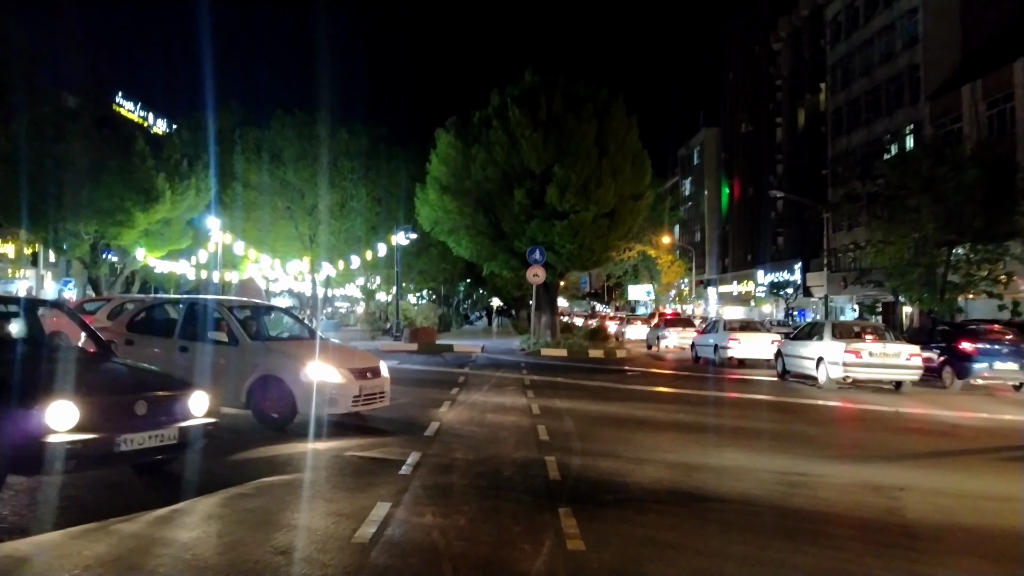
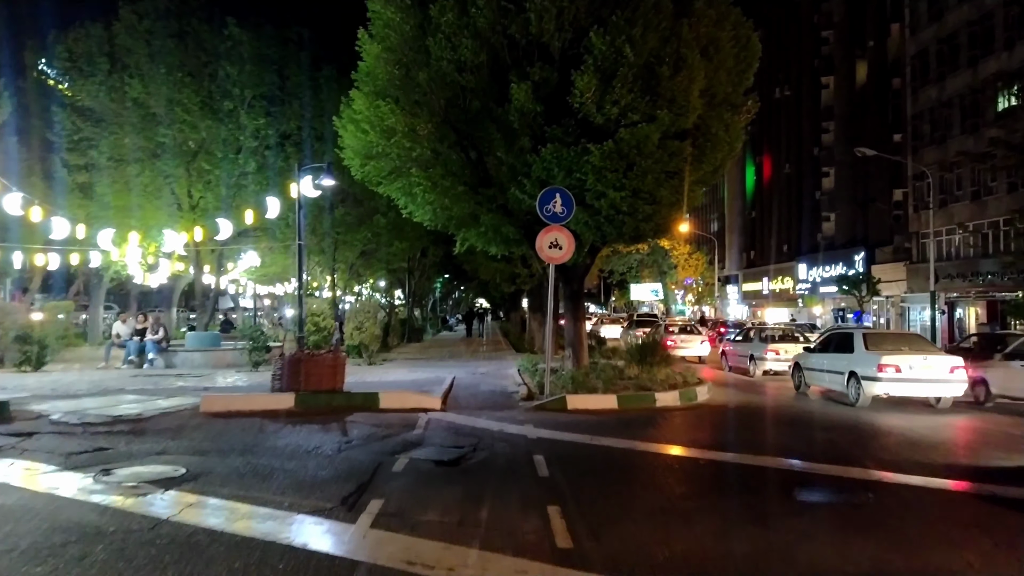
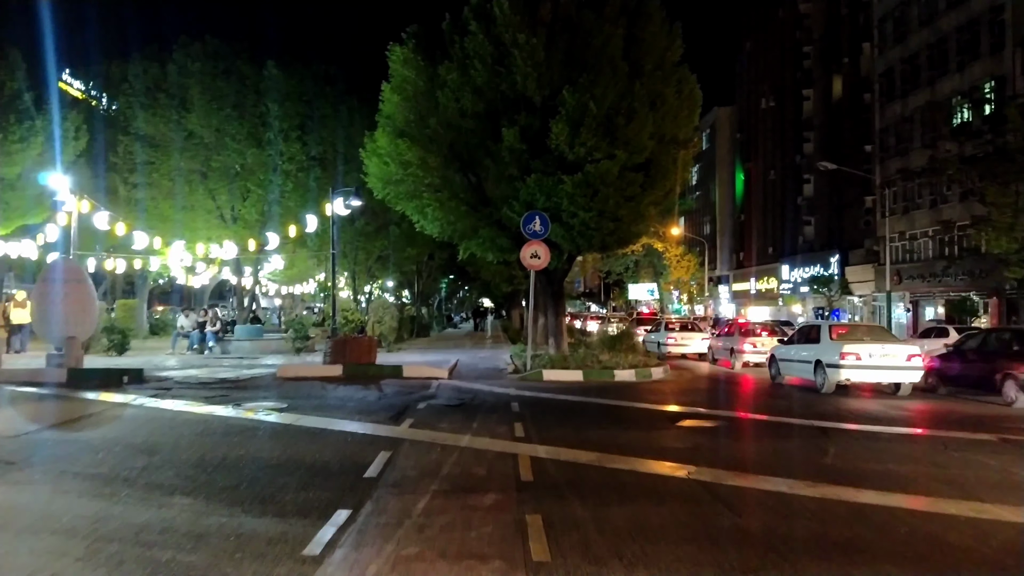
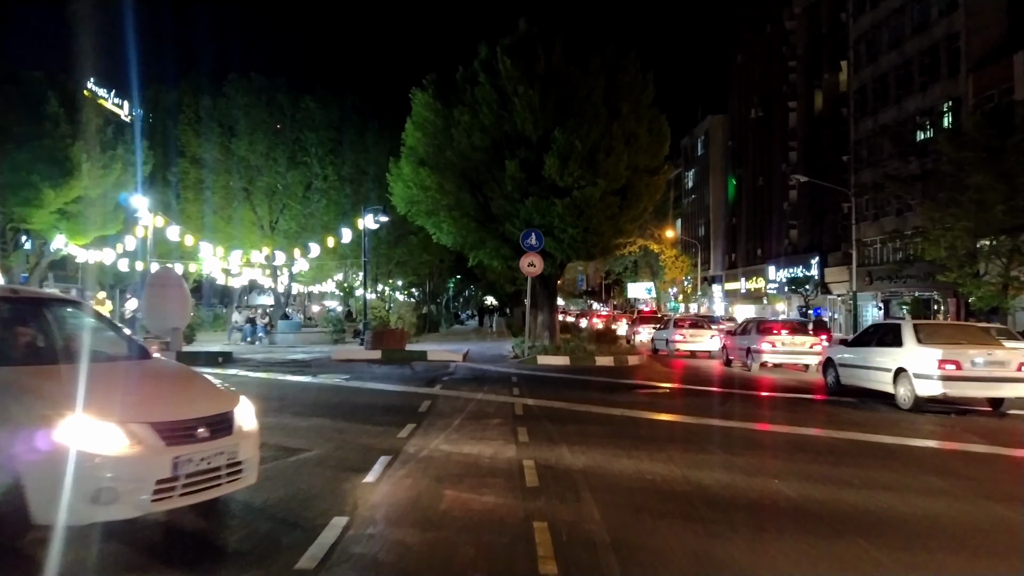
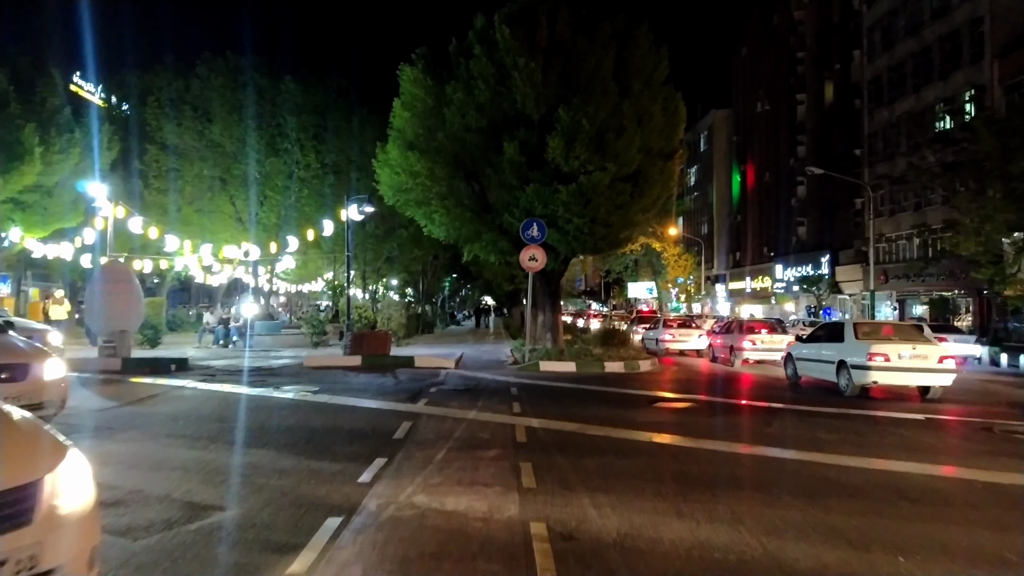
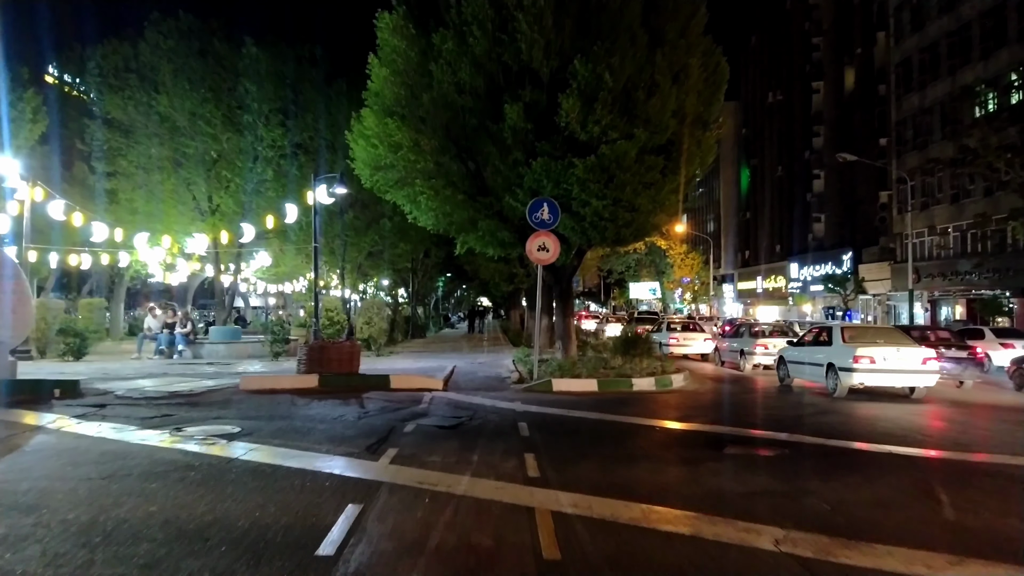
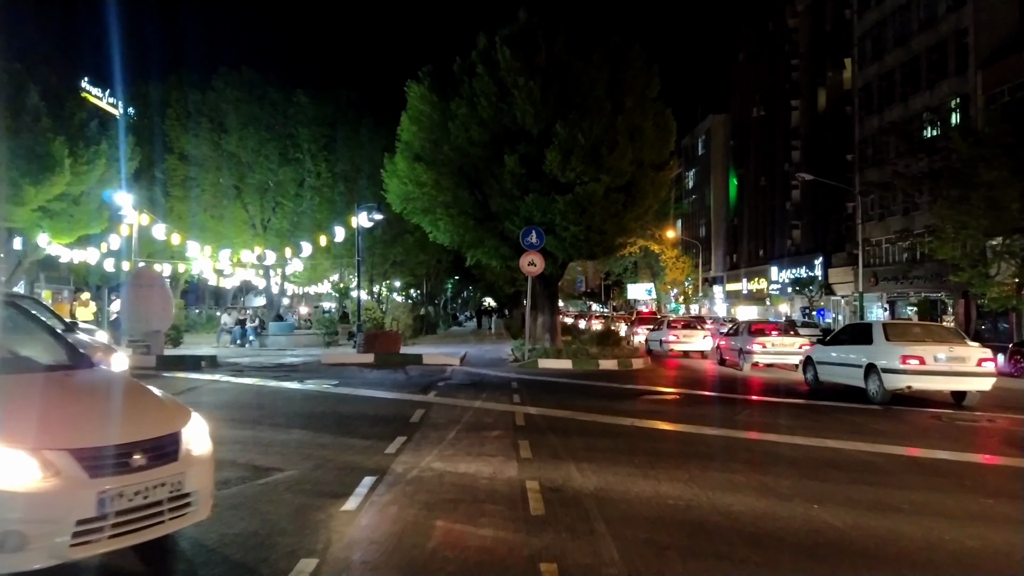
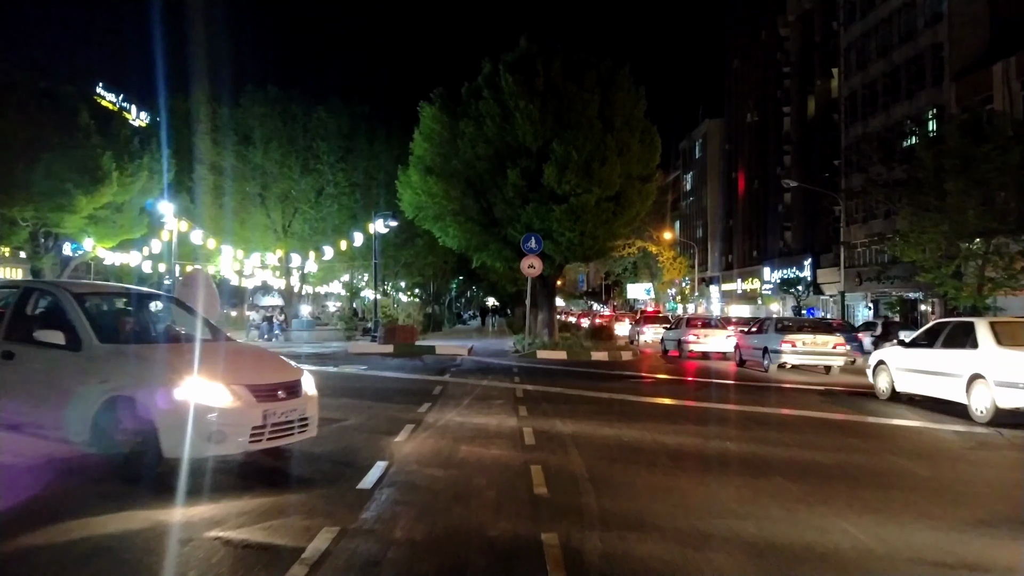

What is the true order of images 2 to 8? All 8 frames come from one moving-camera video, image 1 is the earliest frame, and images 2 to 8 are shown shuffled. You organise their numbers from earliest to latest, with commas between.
8, 4, 7, 5, 3, 6, 2
